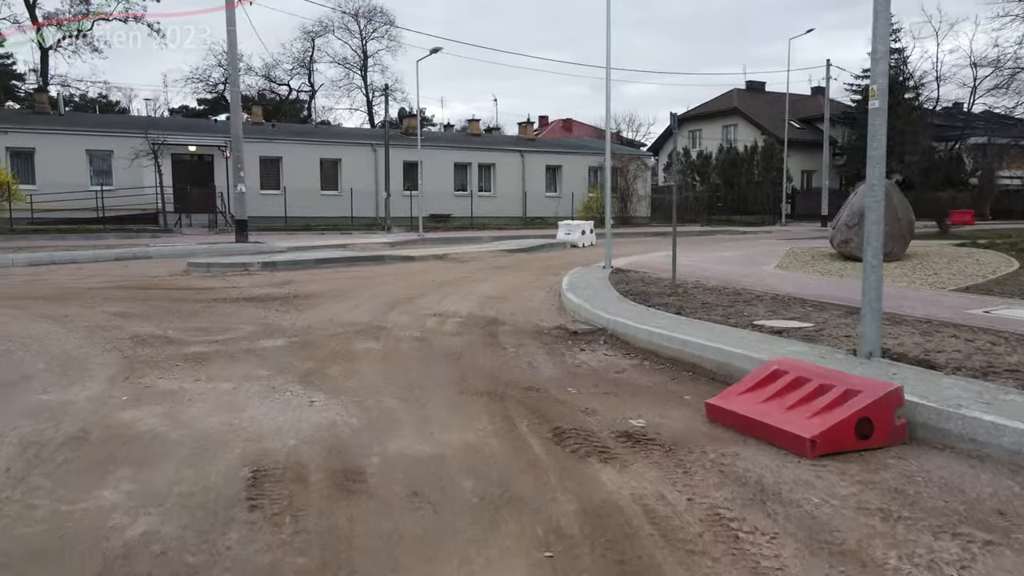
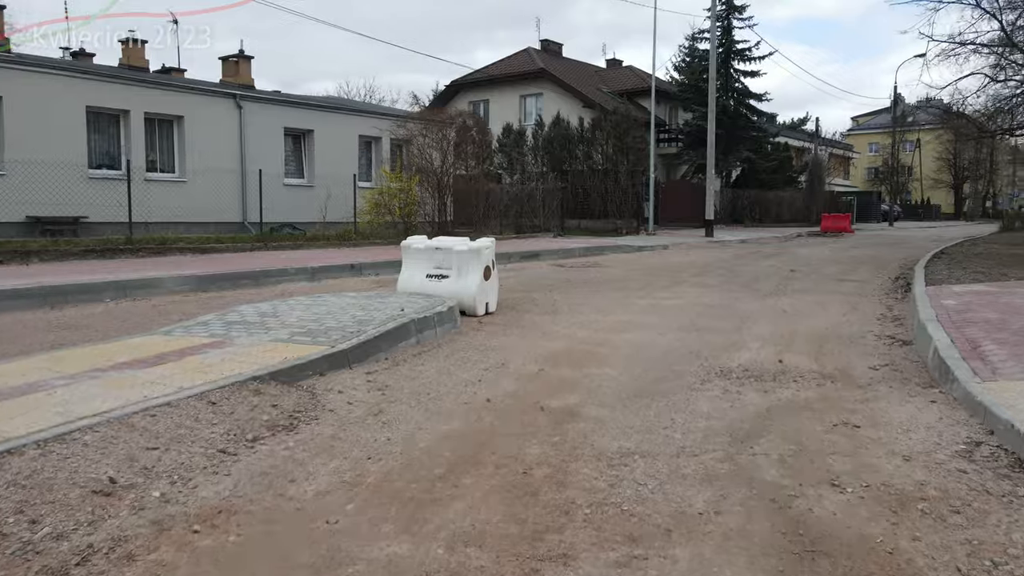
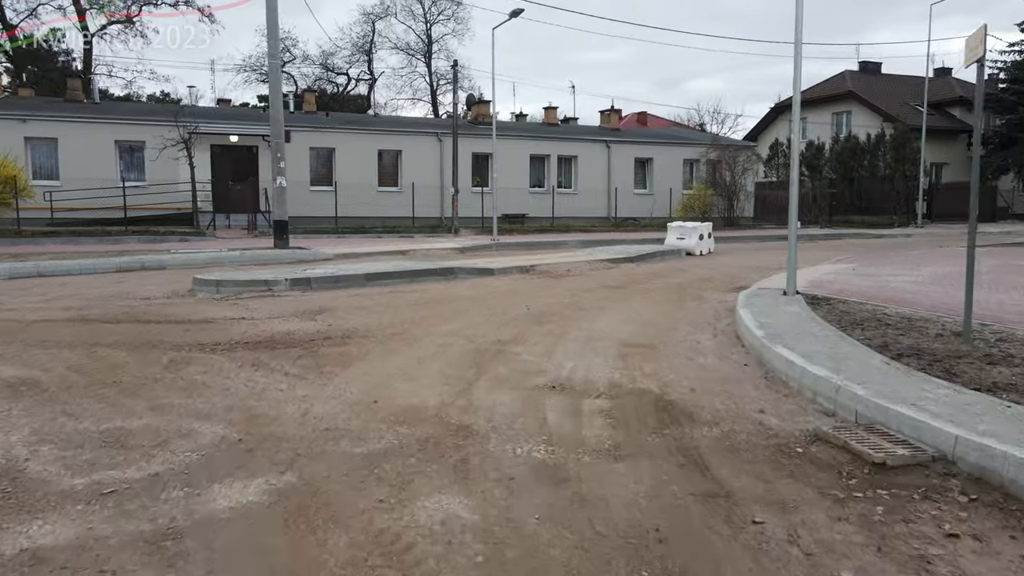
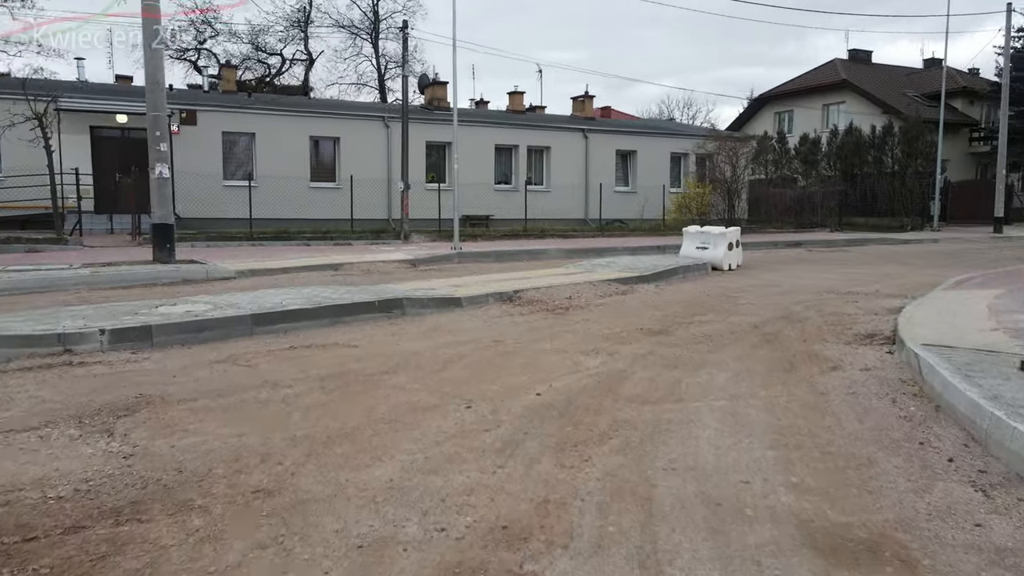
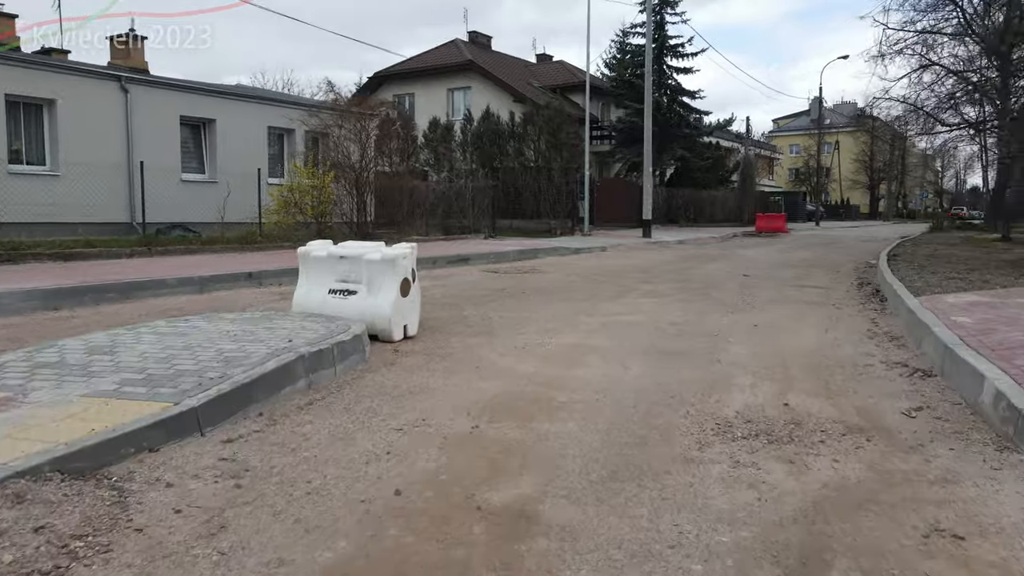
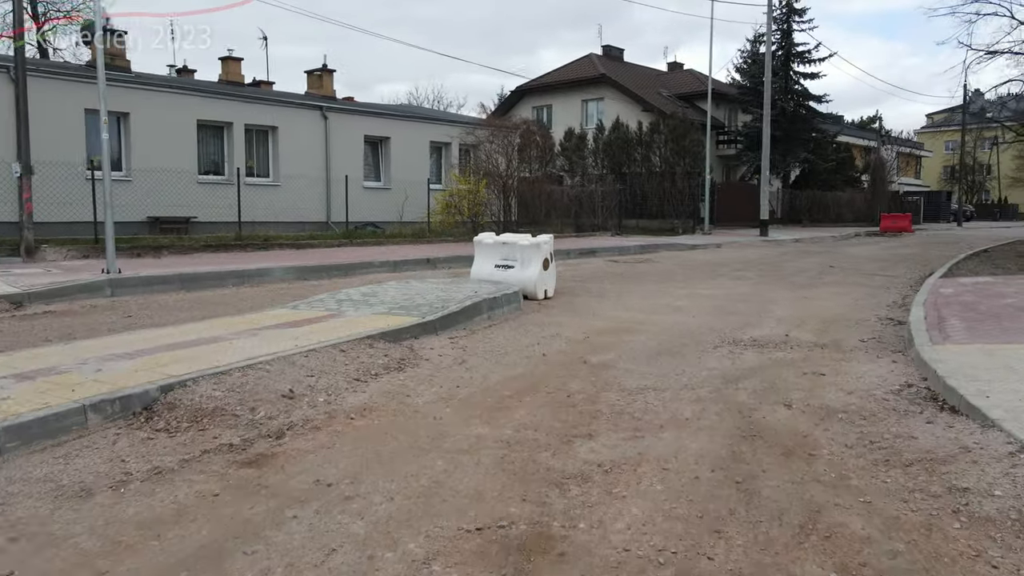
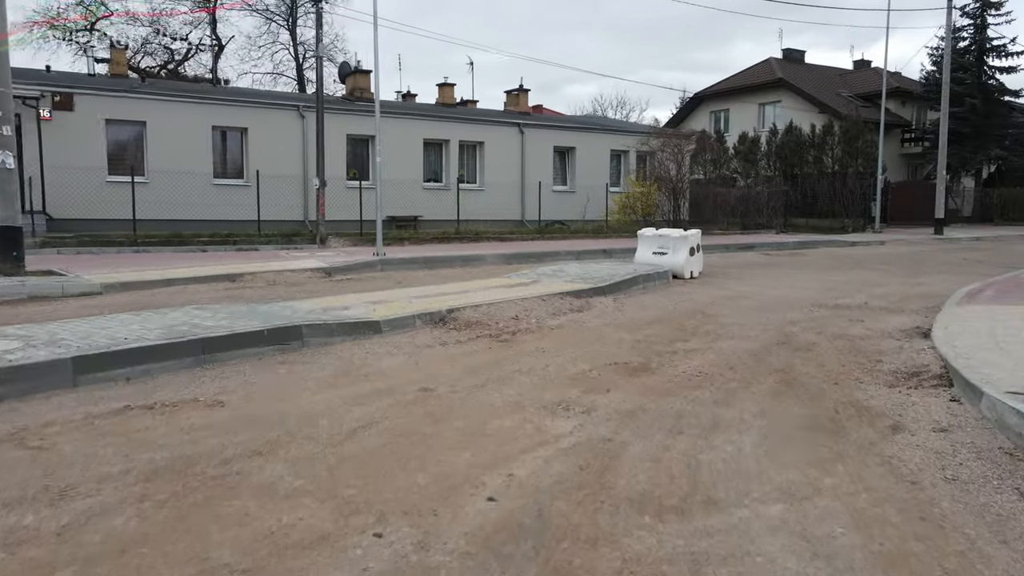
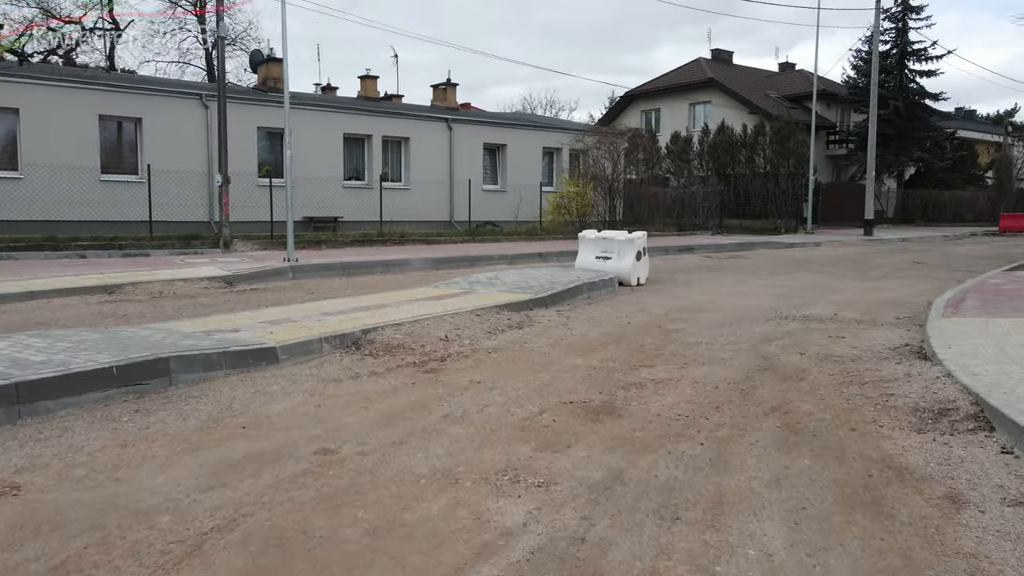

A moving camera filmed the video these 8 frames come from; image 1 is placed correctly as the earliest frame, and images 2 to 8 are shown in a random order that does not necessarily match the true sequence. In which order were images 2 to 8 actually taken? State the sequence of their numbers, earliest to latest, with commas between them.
3, 4, 7, 8, 6, 2, 5
